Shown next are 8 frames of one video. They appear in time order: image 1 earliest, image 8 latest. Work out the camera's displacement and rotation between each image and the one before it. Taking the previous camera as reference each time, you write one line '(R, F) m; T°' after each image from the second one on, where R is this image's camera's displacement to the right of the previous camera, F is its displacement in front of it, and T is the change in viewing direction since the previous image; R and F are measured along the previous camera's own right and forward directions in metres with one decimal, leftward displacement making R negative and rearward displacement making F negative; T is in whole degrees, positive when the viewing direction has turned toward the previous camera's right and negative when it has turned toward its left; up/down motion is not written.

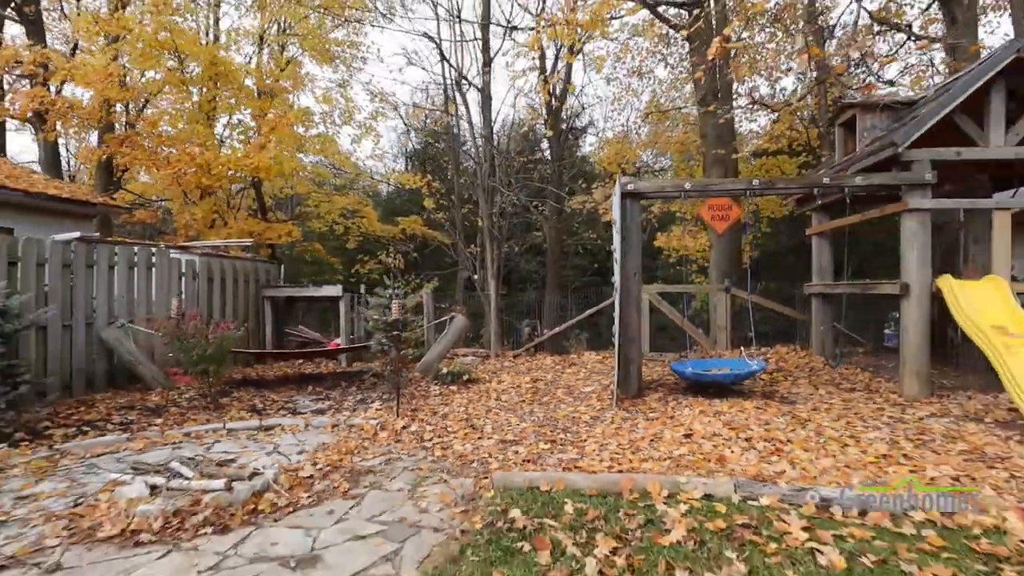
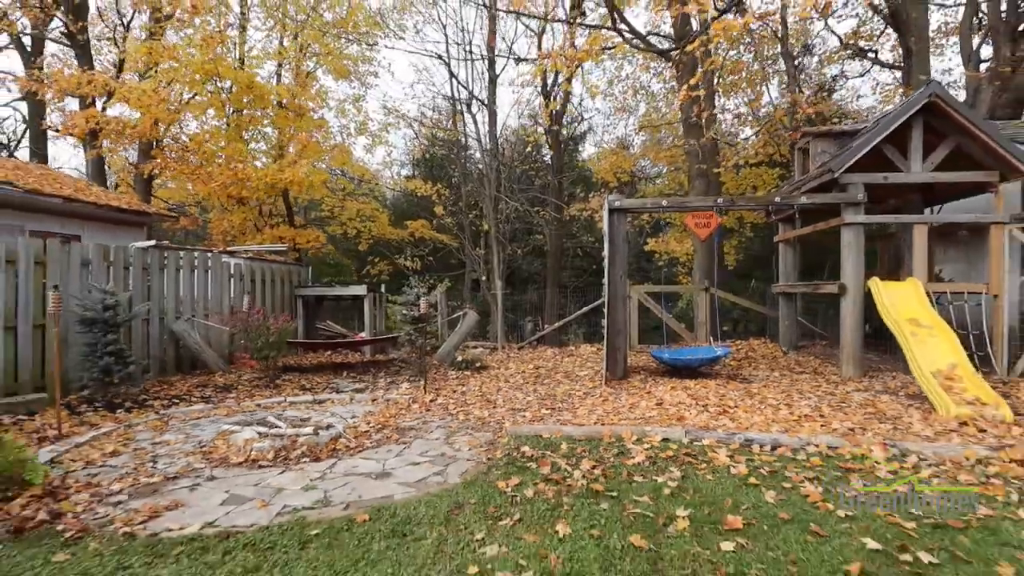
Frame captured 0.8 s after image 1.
(-0.1, -1.2) m; 0°
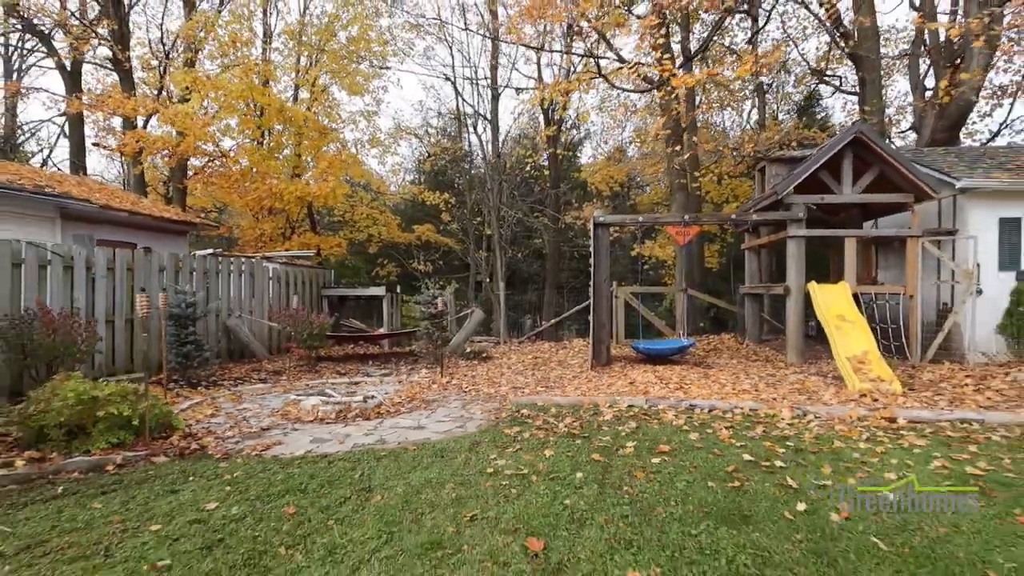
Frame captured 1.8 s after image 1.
(0.0, -1.4) m; 0°
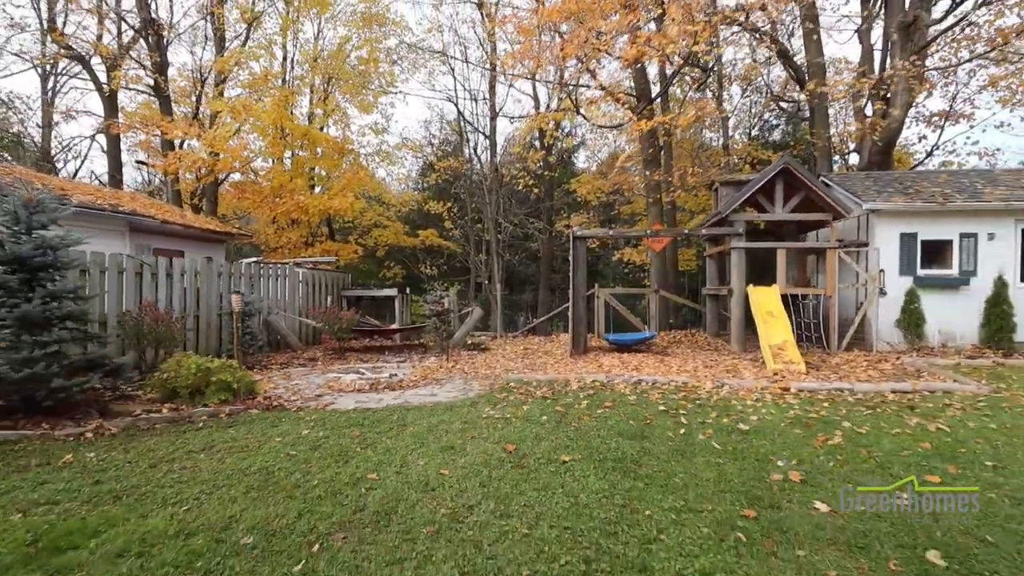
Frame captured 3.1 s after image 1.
(+0.1, -1.8) m; 0°
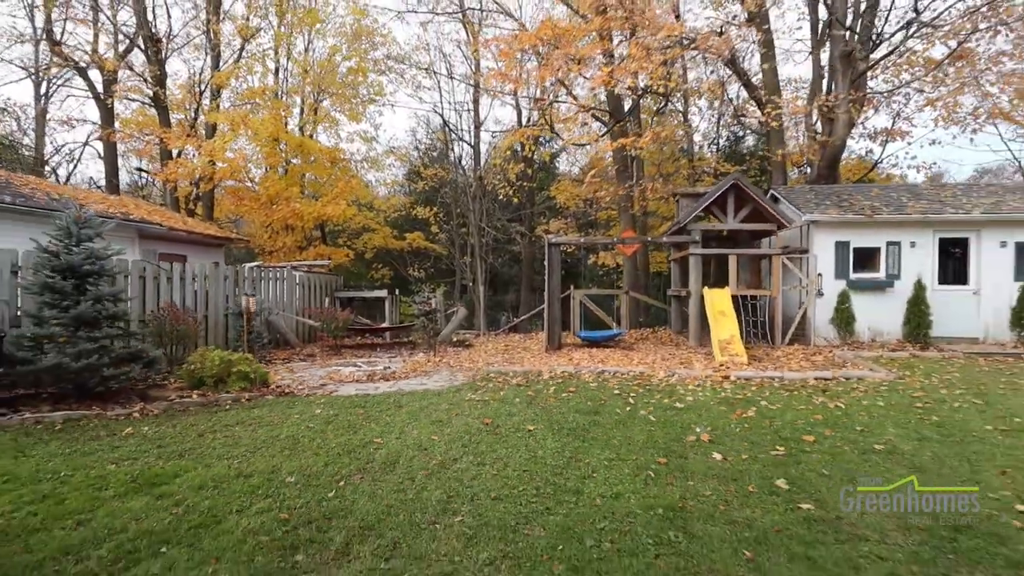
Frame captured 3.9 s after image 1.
(+0.1, -1.1) m; +2°
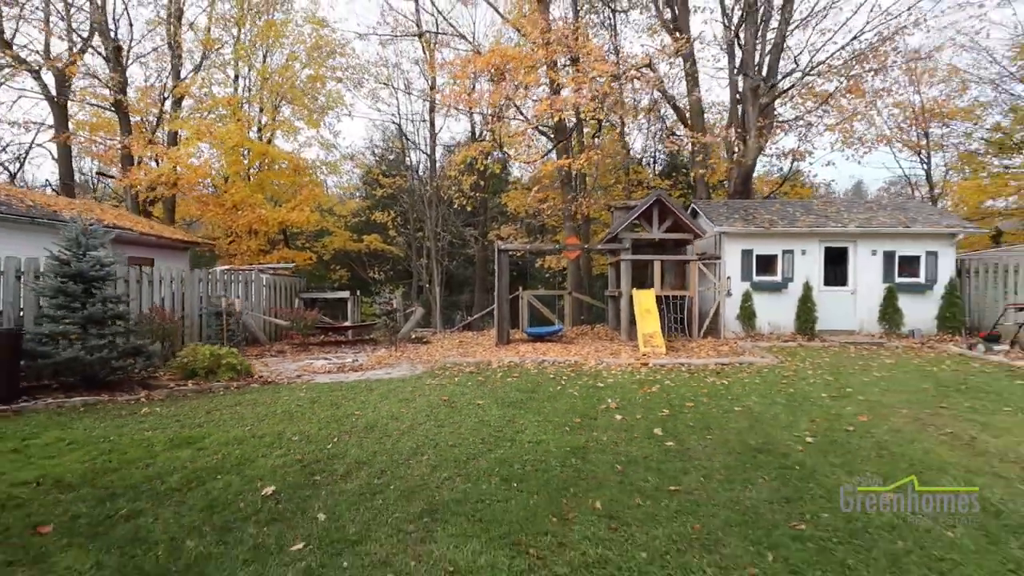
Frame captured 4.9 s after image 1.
(0.0, -1.4) m; +5°
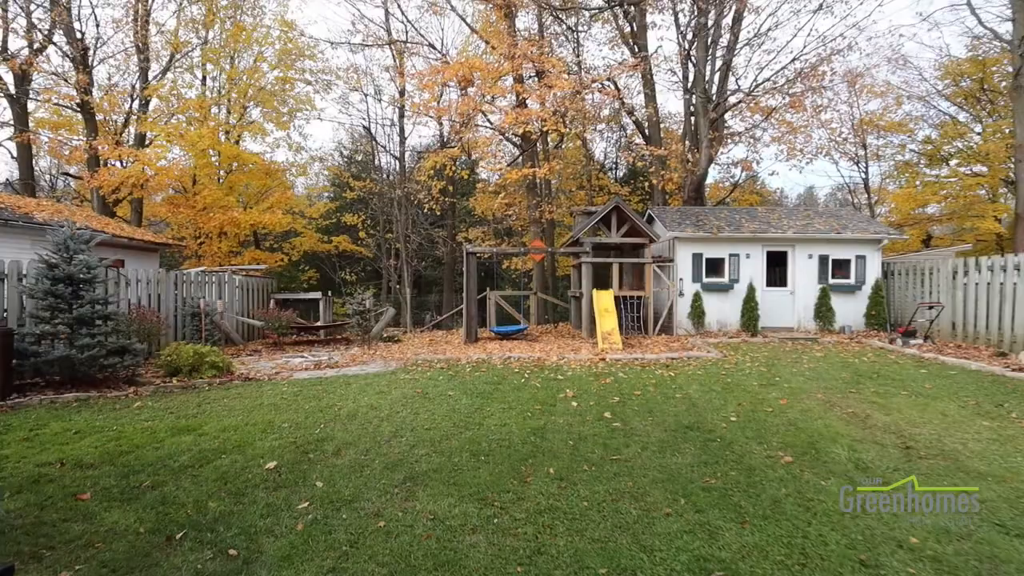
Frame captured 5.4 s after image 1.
(0.0, -0.7) m; +3°
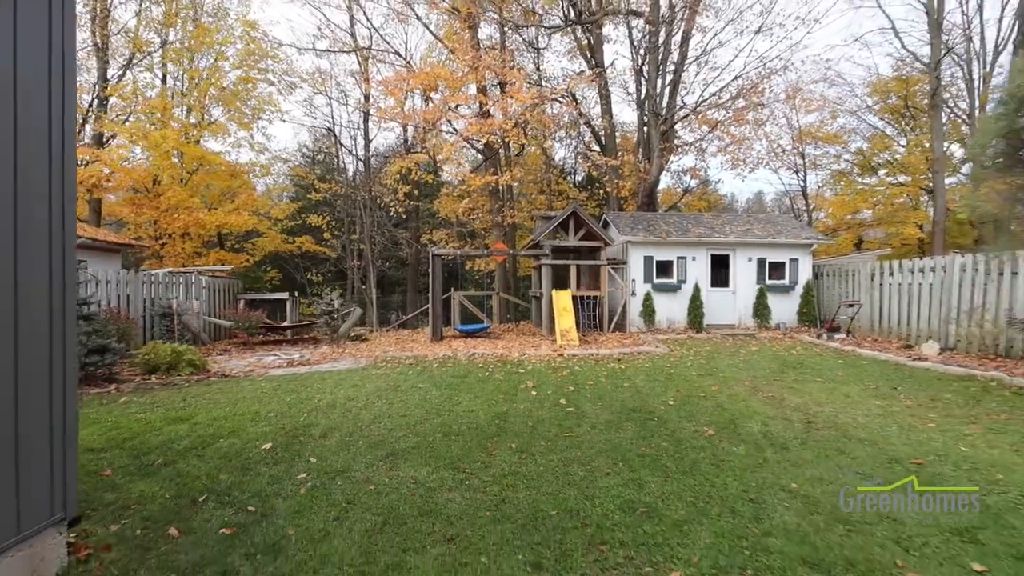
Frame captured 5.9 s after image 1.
(-0.1, -0.8) m; +4°
